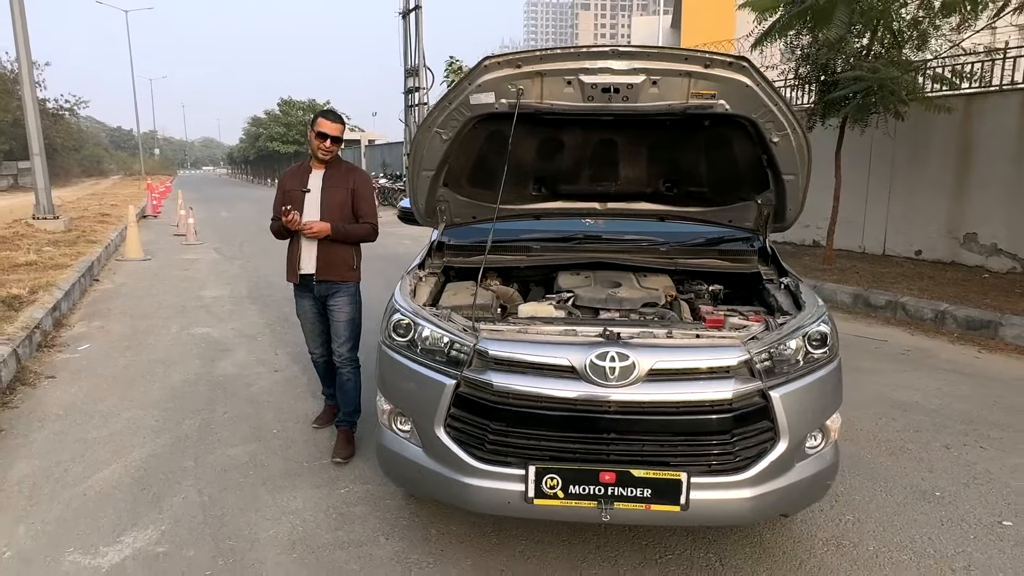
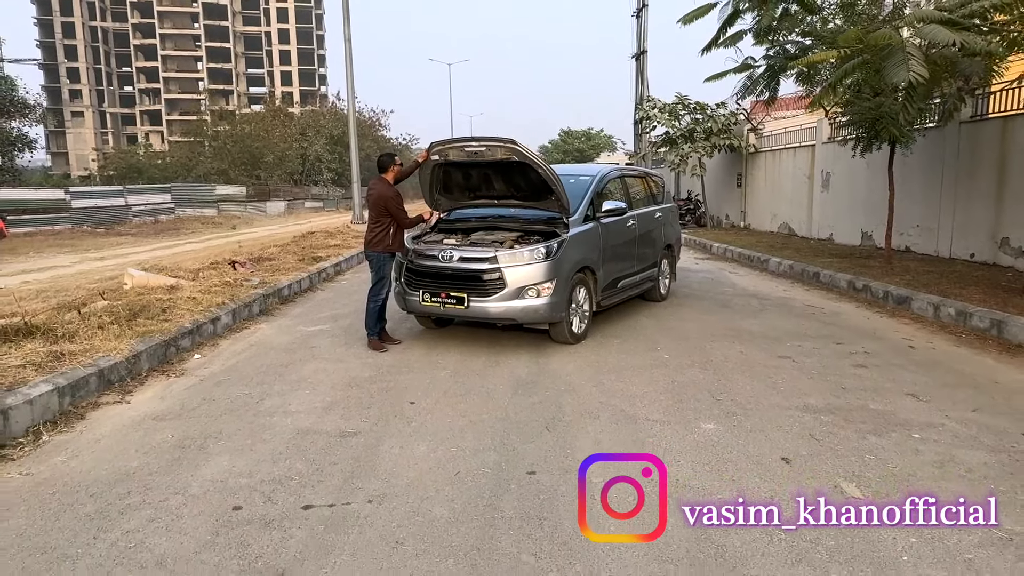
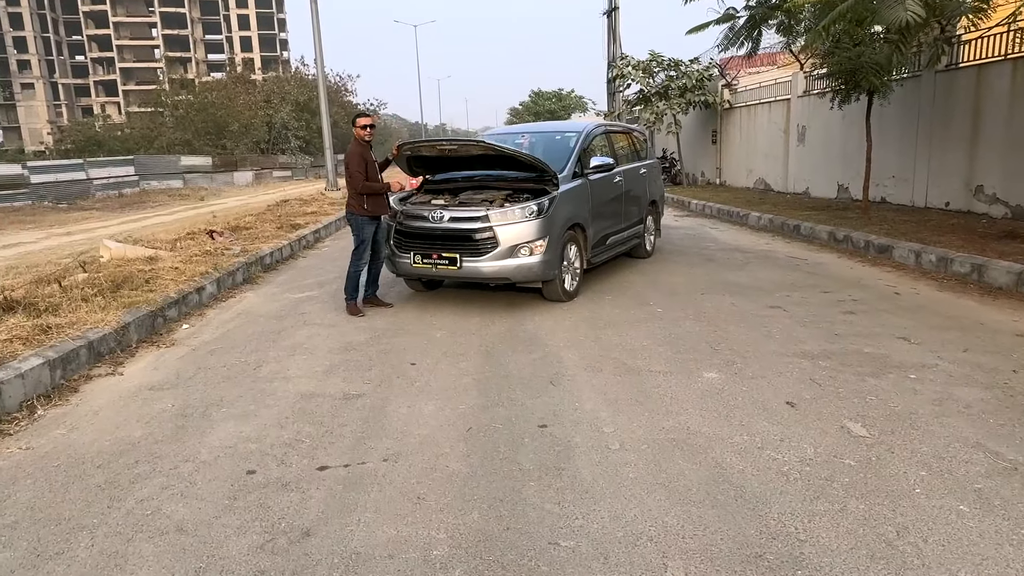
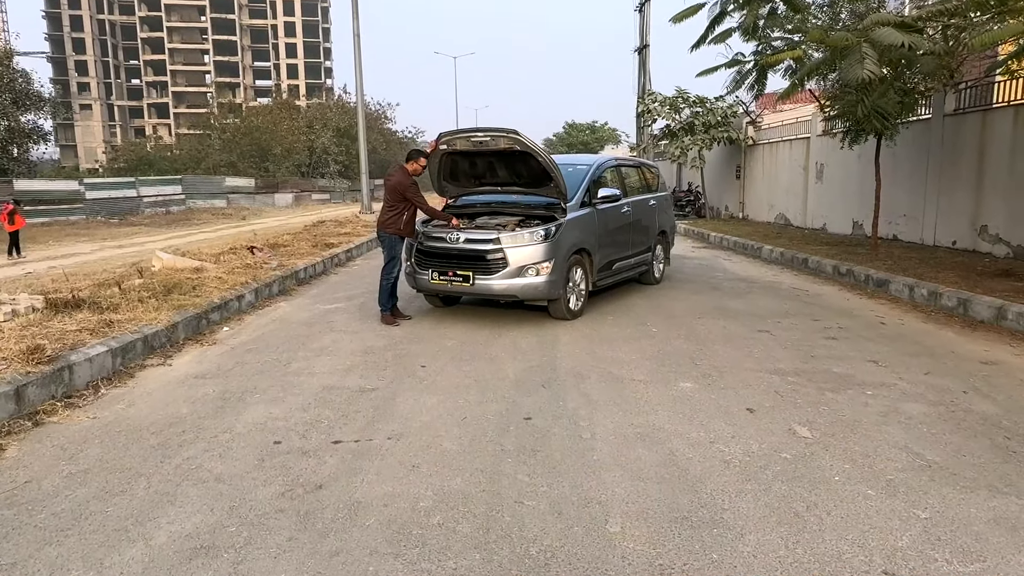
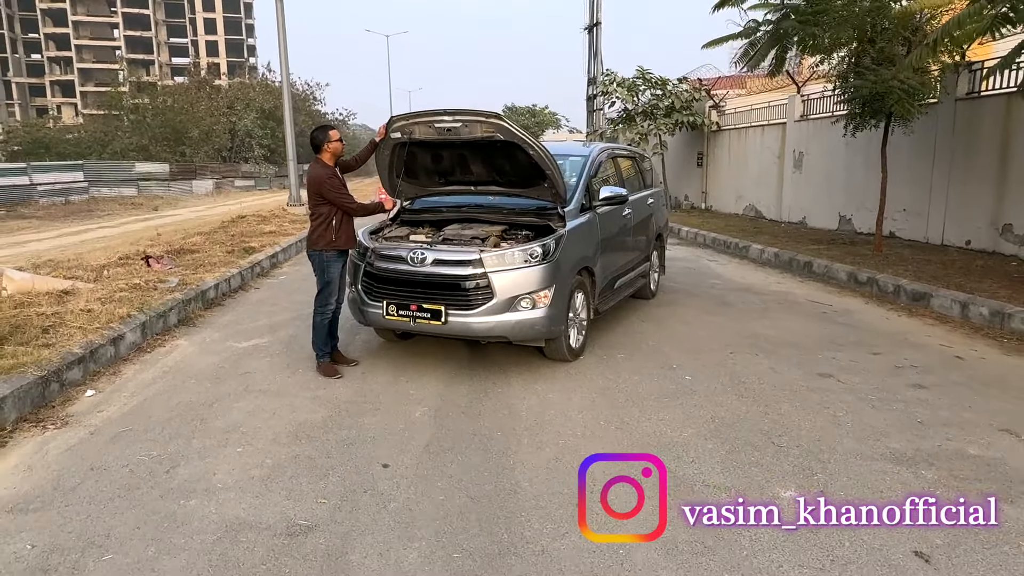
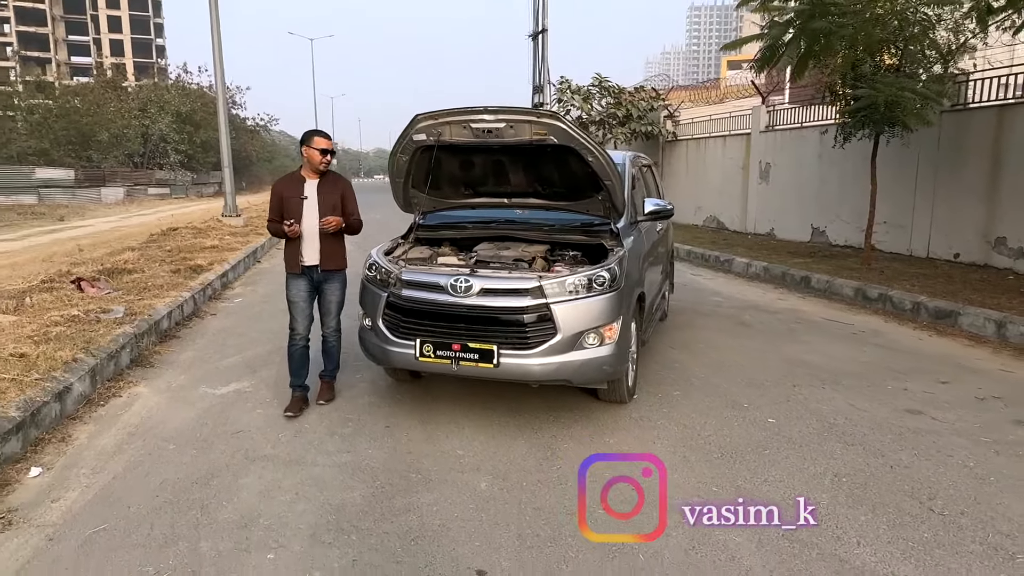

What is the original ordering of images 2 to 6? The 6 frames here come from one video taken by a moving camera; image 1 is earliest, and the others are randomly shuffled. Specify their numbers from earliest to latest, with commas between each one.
6, 5, 2, 4, 3
